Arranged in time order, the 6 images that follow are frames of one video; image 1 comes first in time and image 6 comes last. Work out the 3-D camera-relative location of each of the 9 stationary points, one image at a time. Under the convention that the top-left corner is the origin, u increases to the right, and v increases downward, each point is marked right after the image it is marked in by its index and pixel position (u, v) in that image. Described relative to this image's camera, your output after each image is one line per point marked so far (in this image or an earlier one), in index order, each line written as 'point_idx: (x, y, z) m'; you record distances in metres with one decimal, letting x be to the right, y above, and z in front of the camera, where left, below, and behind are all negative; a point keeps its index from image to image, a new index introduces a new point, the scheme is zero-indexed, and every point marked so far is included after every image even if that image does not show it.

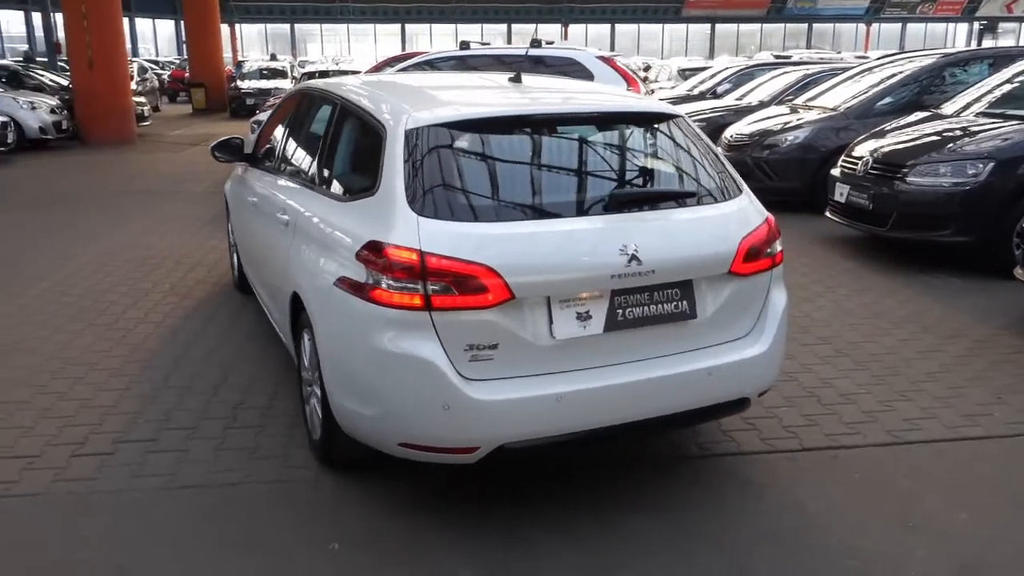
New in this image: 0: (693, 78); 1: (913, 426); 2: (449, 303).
0: (+3.4, +4.0, +16.2) m
1: (+1.9, -0.7, +4.1) m
2: (-0.2, -0.1, +2.9) m
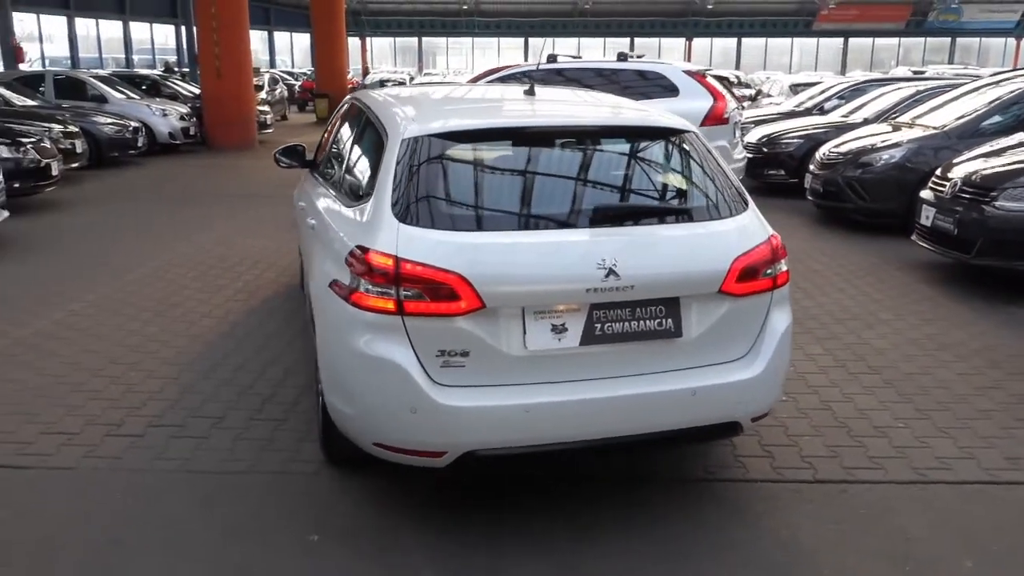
0: (+5.3, +3.6, +15.6) m
1: (+1.9, -0.8, +3.8) m
2: (-0.3, -0.1, +2.9) m
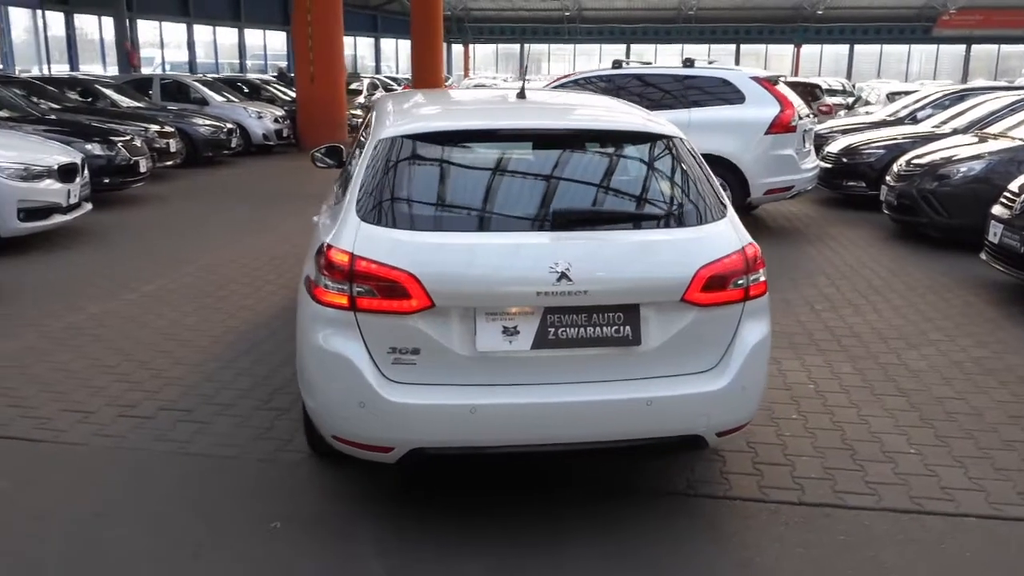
0: (+6.8, +3.3, +14.9) m
1: (+1.8, -0.9, +3.6) m
2: (-0.5, -0.1, +3.0) m
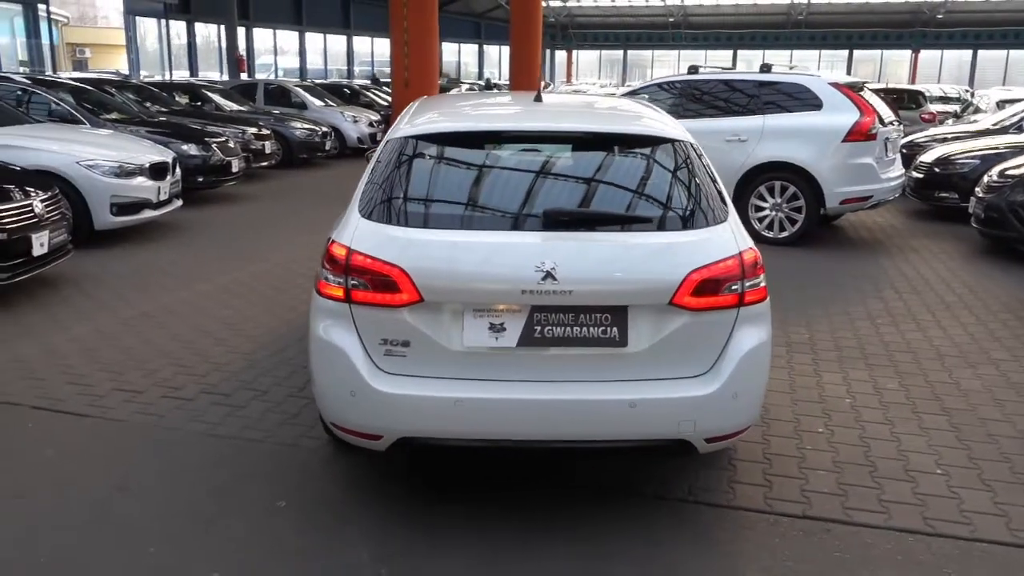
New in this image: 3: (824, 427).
0: (+8.2, +2.9, +14.1) m
1: (+1.8, -0.9, +3.4) m
2: (-0.5, 0.0, +3.1) m
3: (+1.6, -0.7, +4.3) m
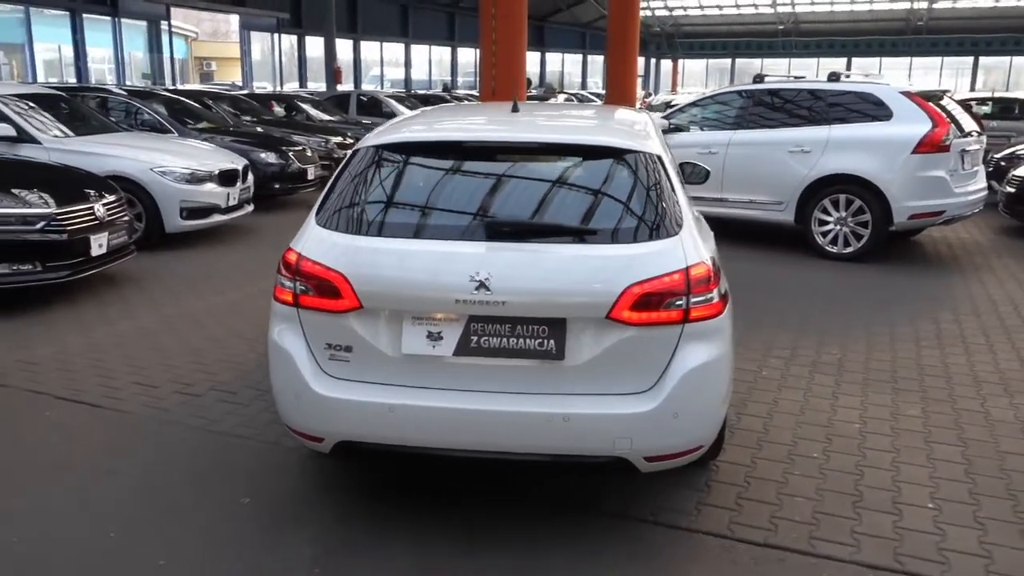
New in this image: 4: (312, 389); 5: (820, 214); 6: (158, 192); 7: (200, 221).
0: (+9.5, +2.6, +13.0) m
1: (+1.6, -1.0, +3.2) m
2: (-0.7, -0.1, +3.2) m
3: (+1.5, -0.8, +4.1) m
4: (-0.7, -0.4, +3.2) m
5: (+3.2, +0.8, +8.7) m
6: (-3.6, +1.0, +8.6) m
7: (-3.2, +0.7, +8.8) m
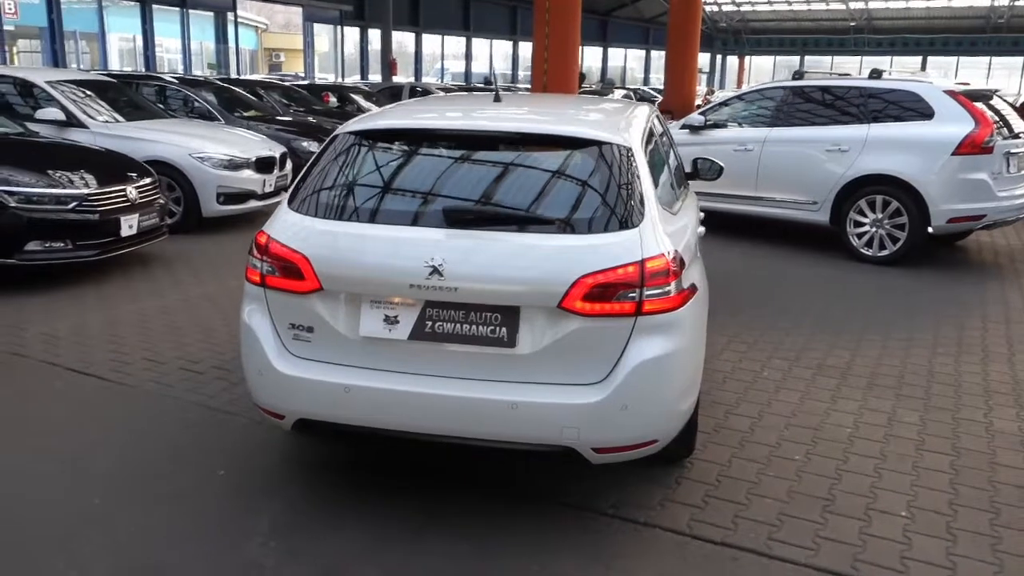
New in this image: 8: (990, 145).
0: (+10.1, +2.3, +12.3) m
1: (+1.4, -1.0, +3.1) m
2: (-0.9, 0.0, +3.3) m
3: (+1.4, -0.8, +4.0) m
4: (-0.9, -0.3, +3.3) m
5: (+3.4, +0.7, +8.5) m
6: (-3.3, +1.2, +8.9) m
7: (-2.9, +0.9, +9.1) m
8: (+4.4, +1.3, +7.8) m
